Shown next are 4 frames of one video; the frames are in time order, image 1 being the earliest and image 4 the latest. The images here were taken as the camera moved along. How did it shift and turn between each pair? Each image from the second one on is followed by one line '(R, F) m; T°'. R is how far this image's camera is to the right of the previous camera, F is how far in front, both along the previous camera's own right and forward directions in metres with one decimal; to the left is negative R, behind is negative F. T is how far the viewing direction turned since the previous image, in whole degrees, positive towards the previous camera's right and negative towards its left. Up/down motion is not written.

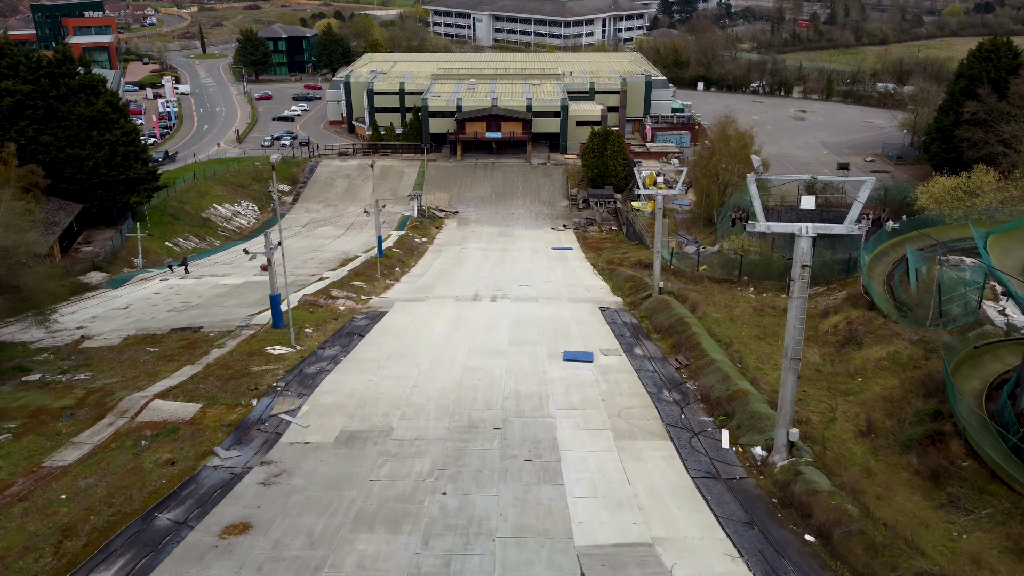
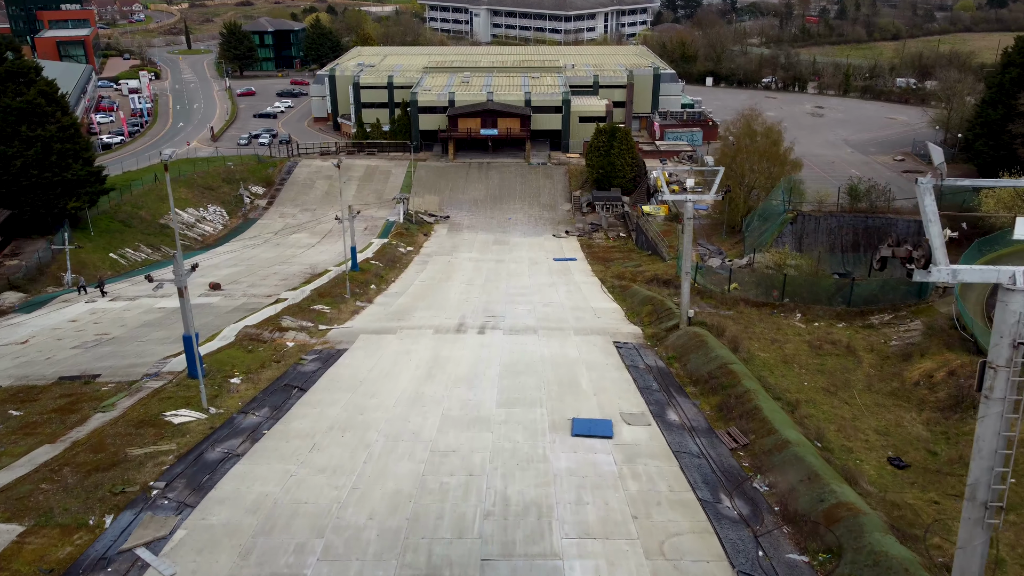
(+0.2, +5.7) m; 0°
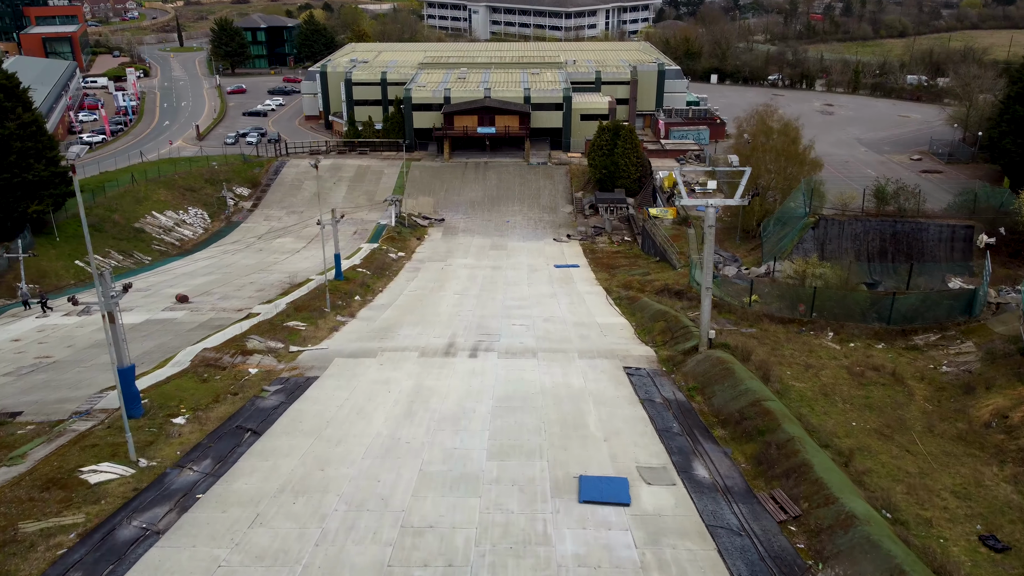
(+0.1, +2.8) m; 0°
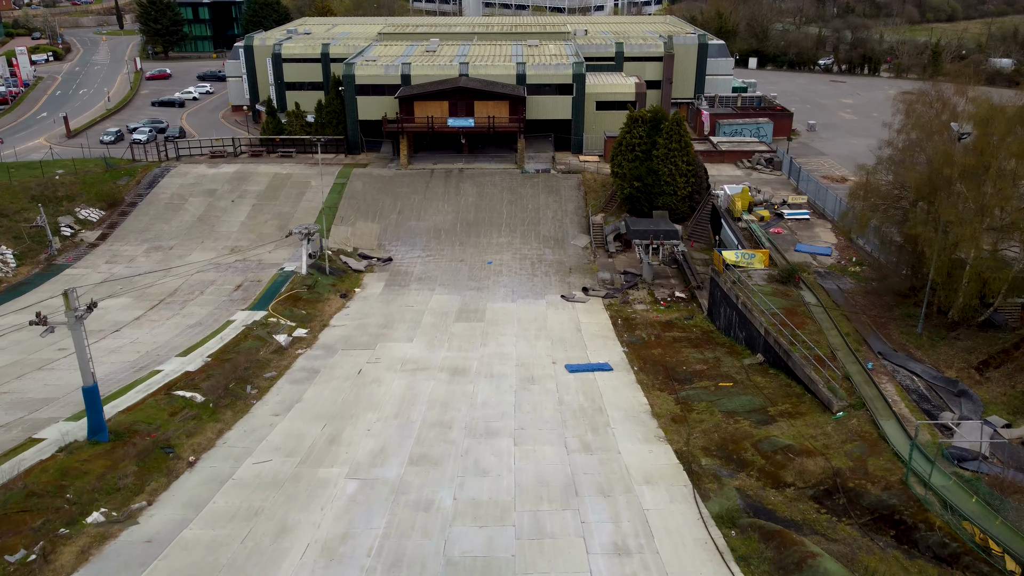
(+0.6, +18.2) m; 0°
